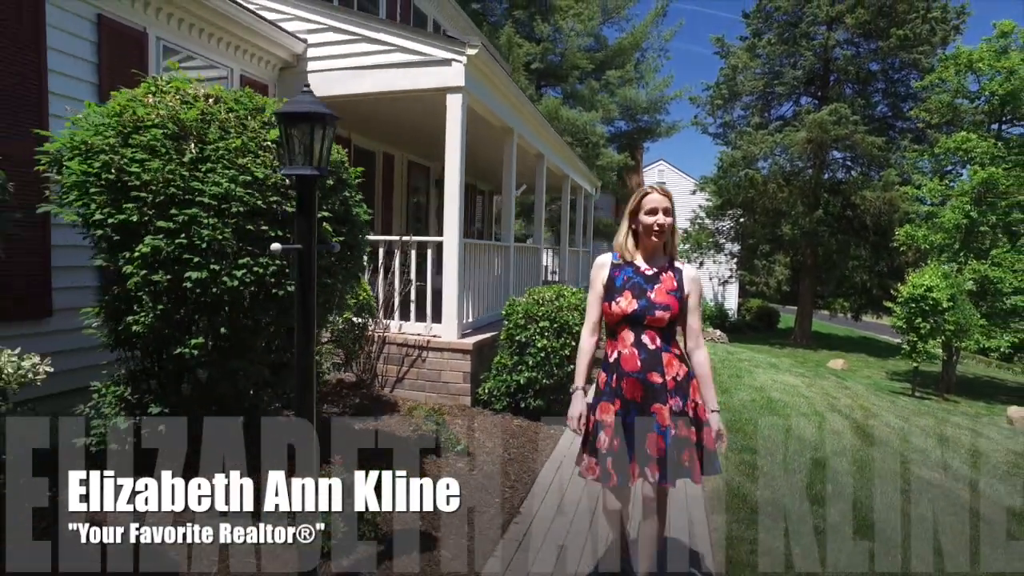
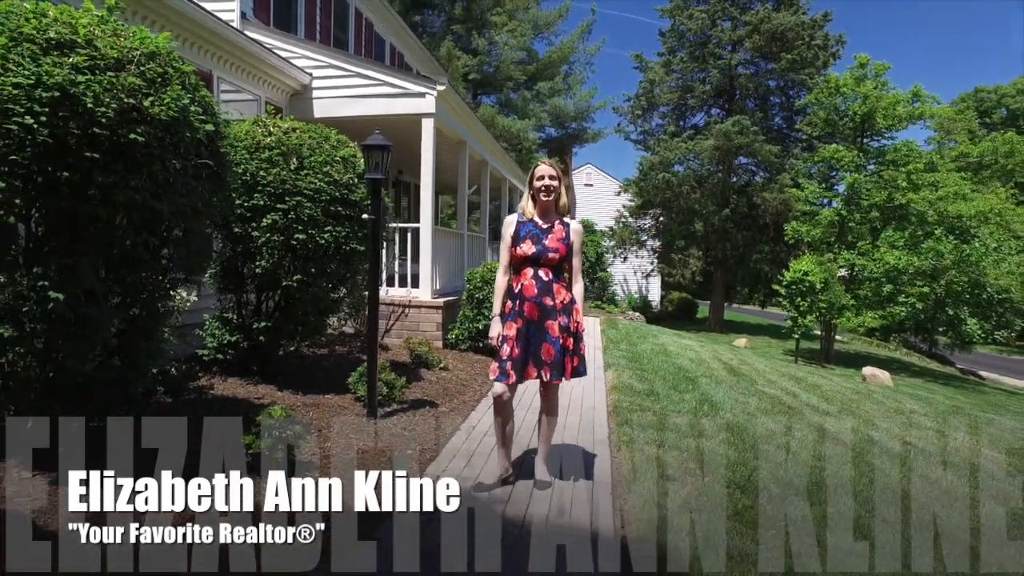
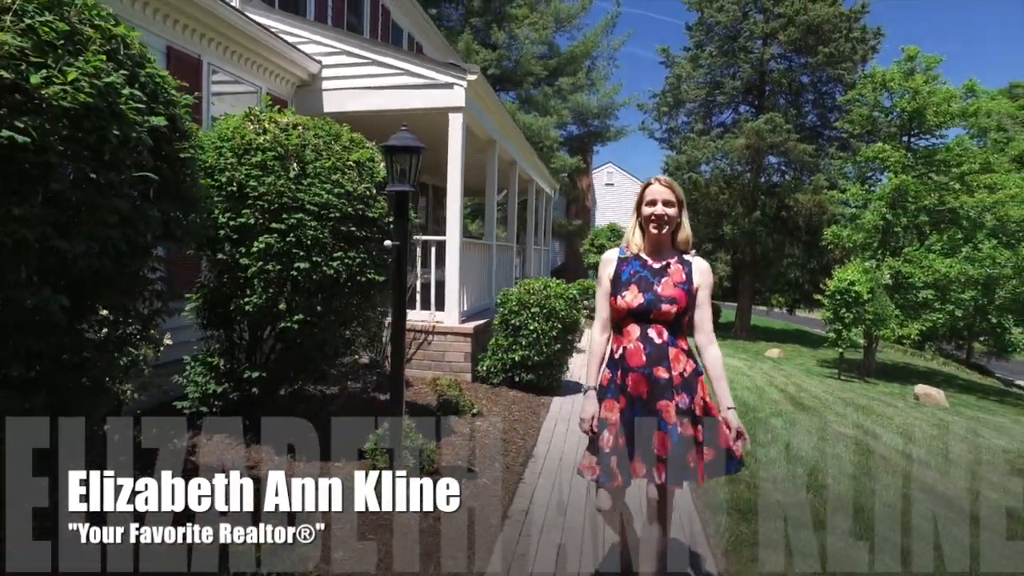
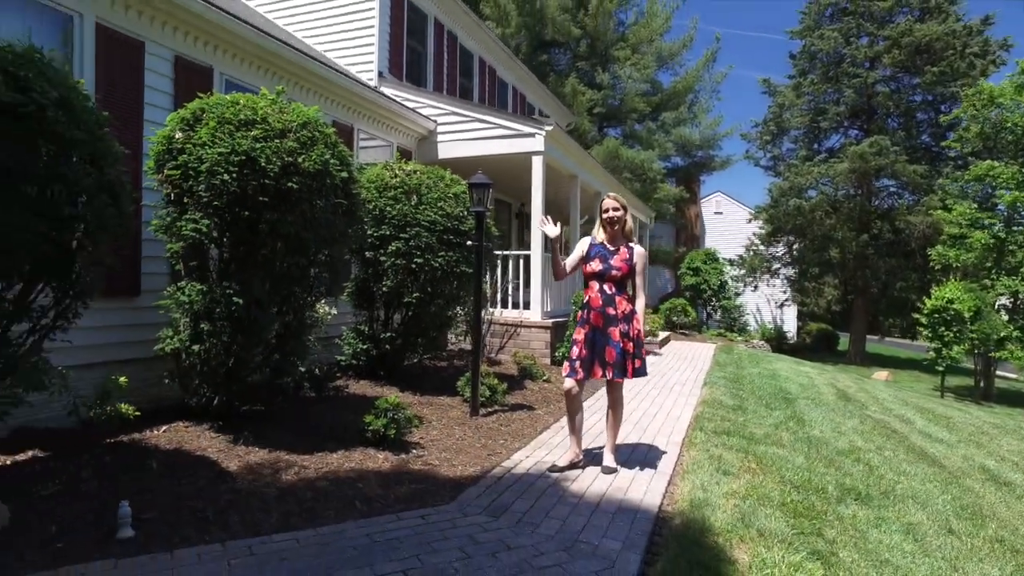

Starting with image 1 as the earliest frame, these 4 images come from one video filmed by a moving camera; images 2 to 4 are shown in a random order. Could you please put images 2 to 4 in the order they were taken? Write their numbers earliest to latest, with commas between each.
3, 2, 4
